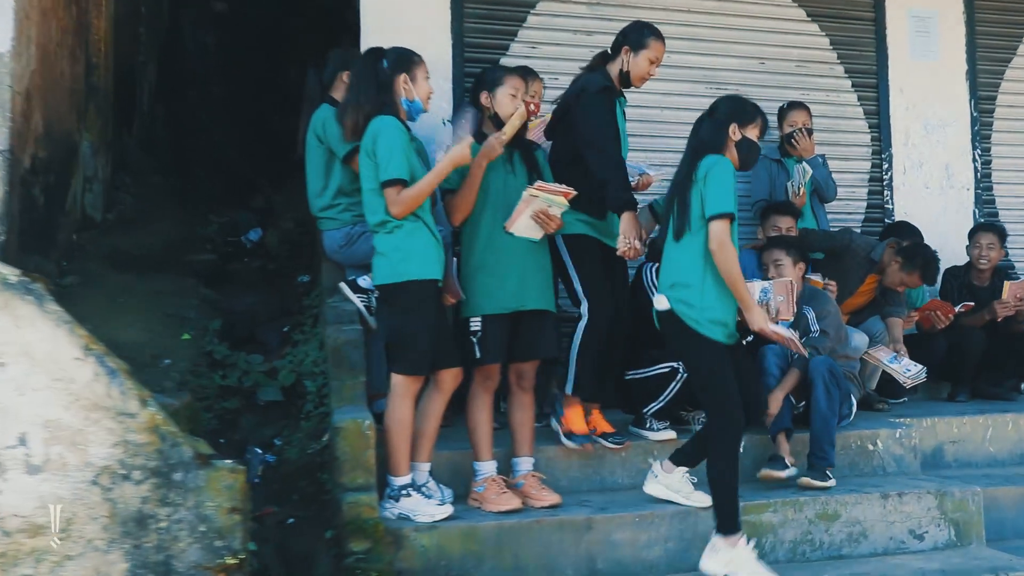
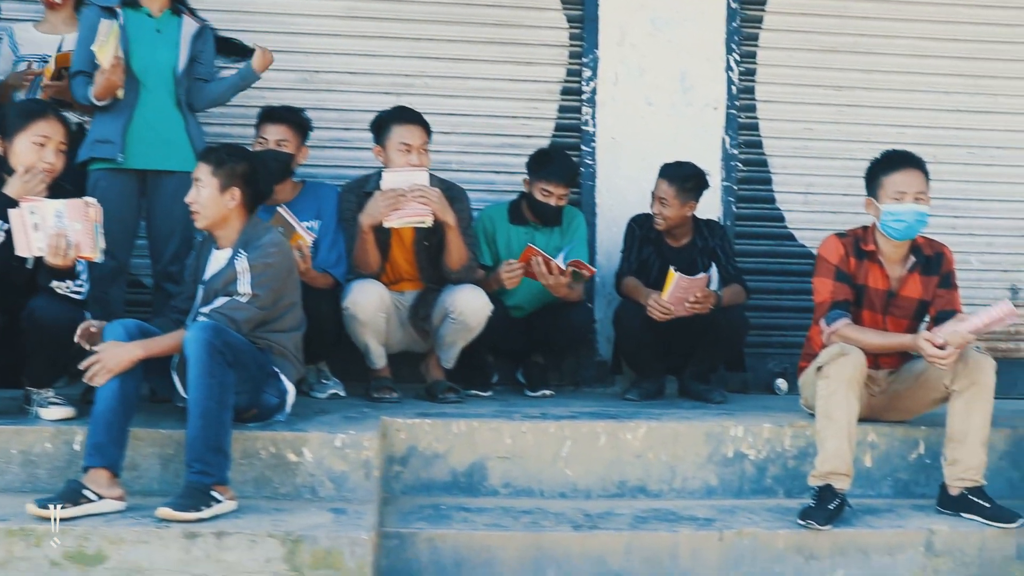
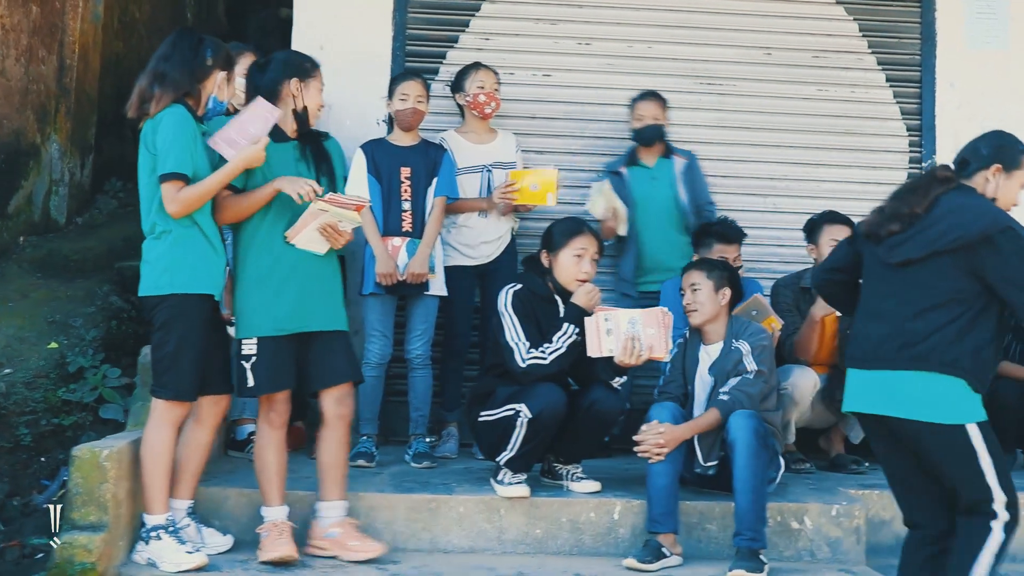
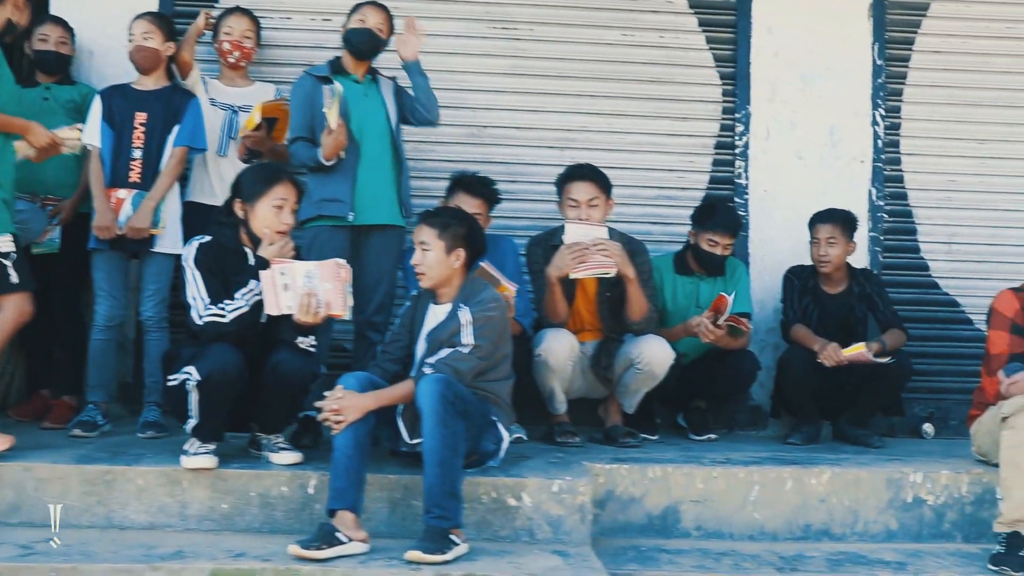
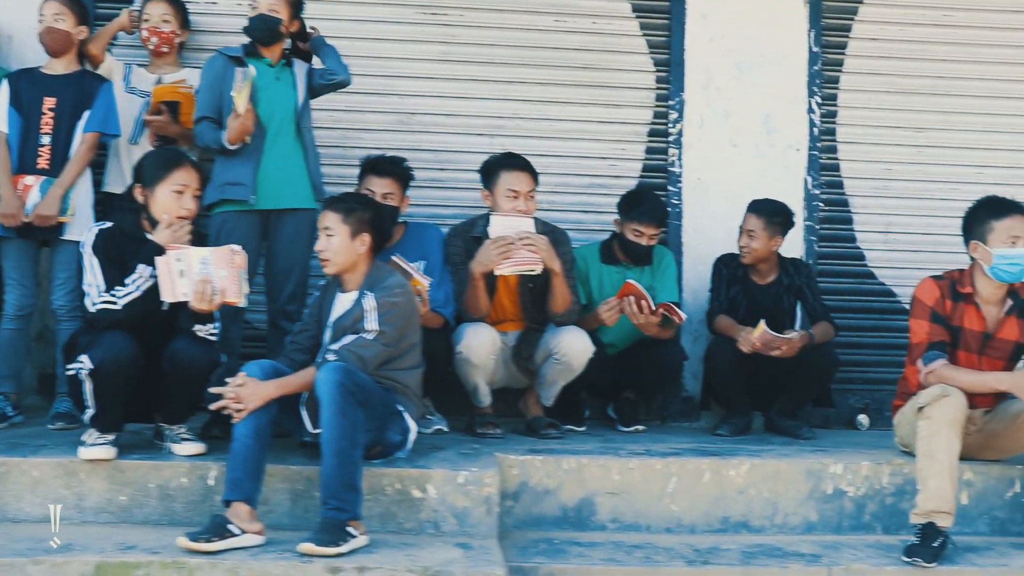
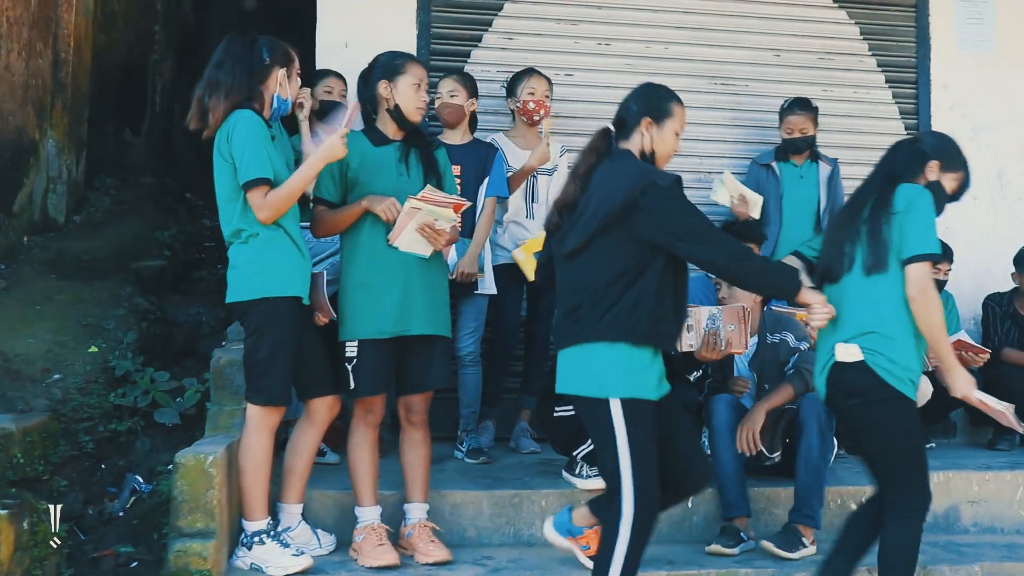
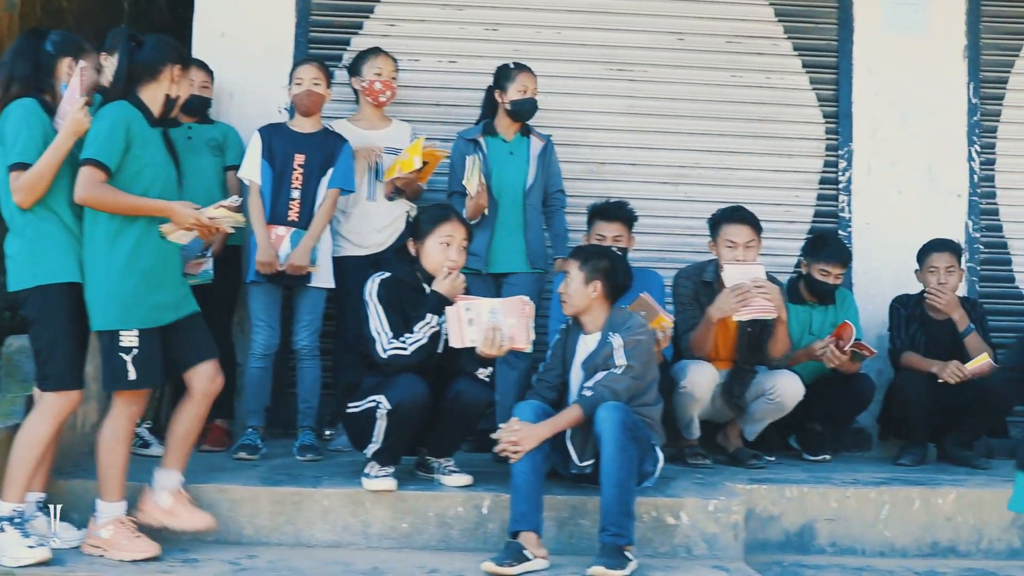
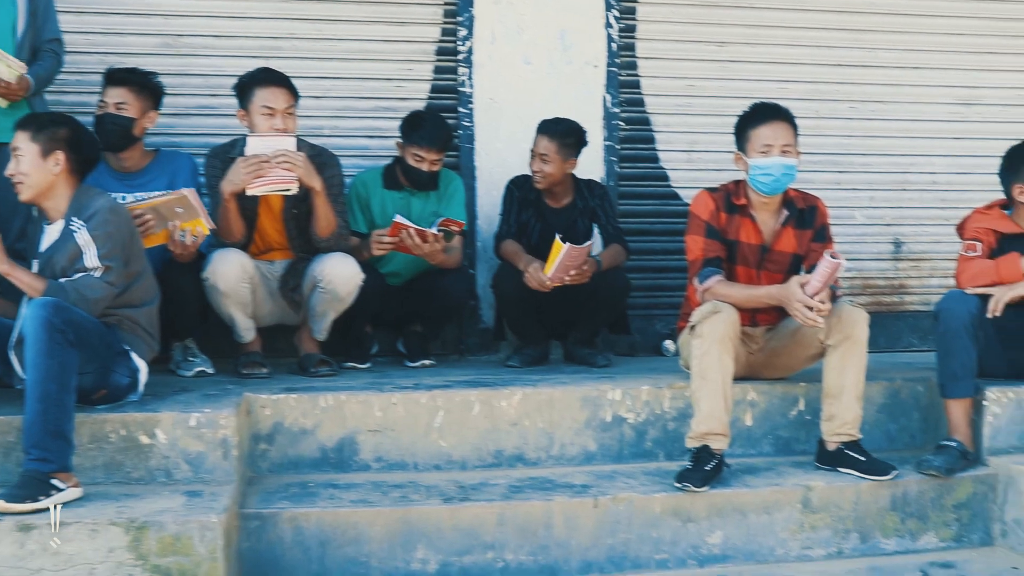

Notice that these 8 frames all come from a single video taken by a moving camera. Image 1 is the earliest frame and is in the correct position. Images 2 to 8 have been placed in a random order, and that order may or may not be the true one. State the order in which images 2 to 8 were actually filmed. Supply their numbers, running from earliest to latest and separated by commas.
6, 3, 7, 4, 5, 2, 8
